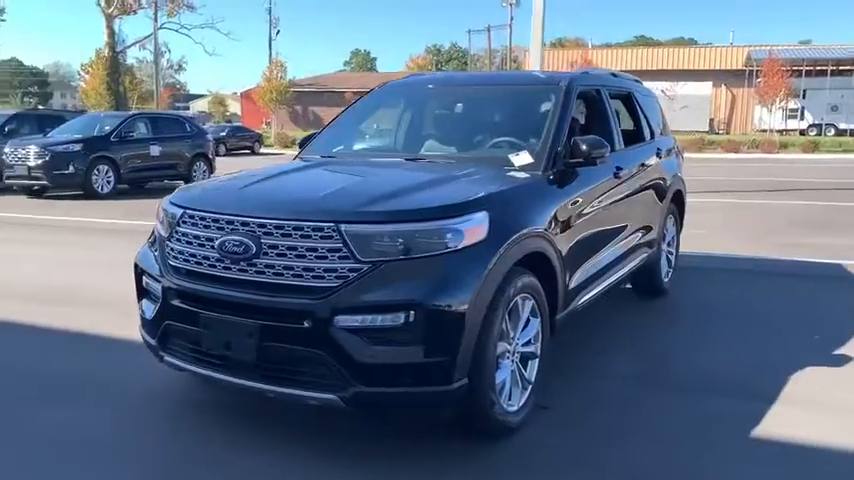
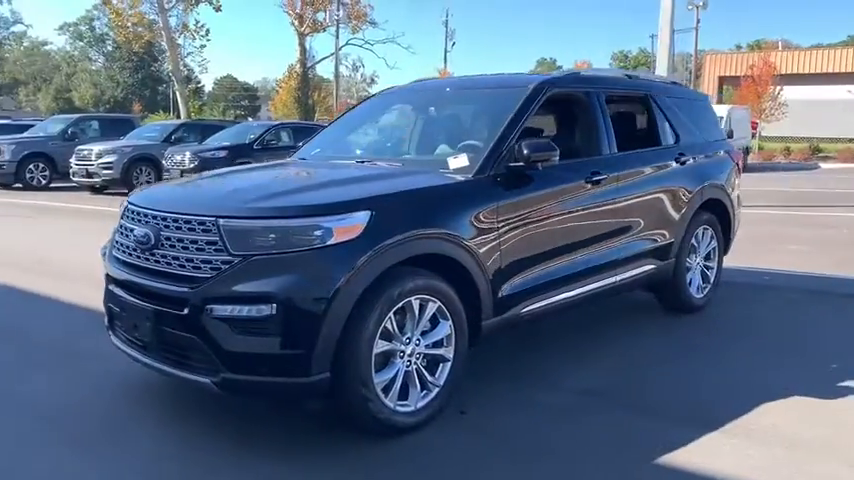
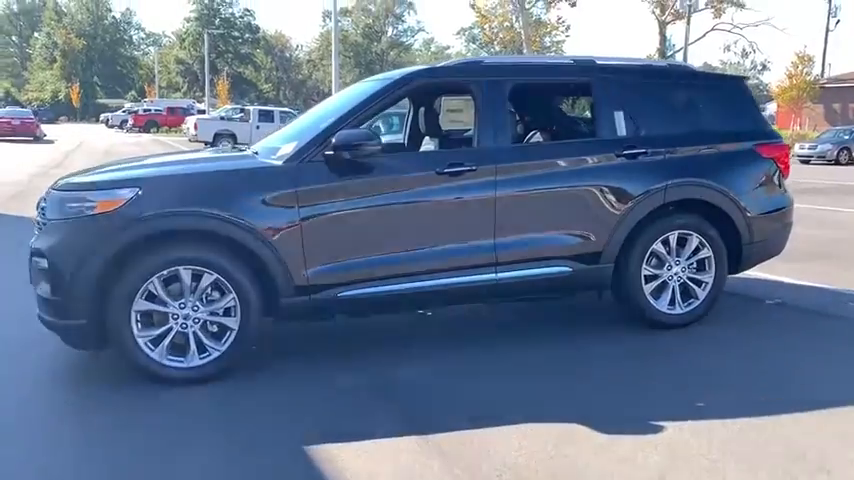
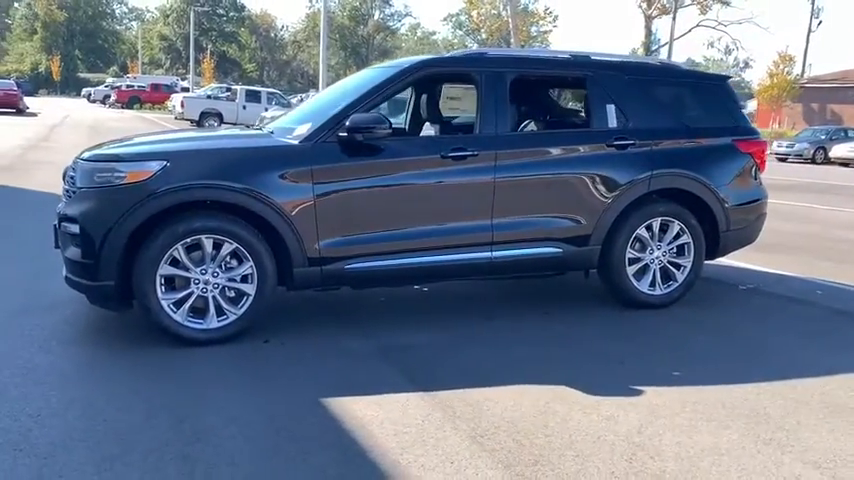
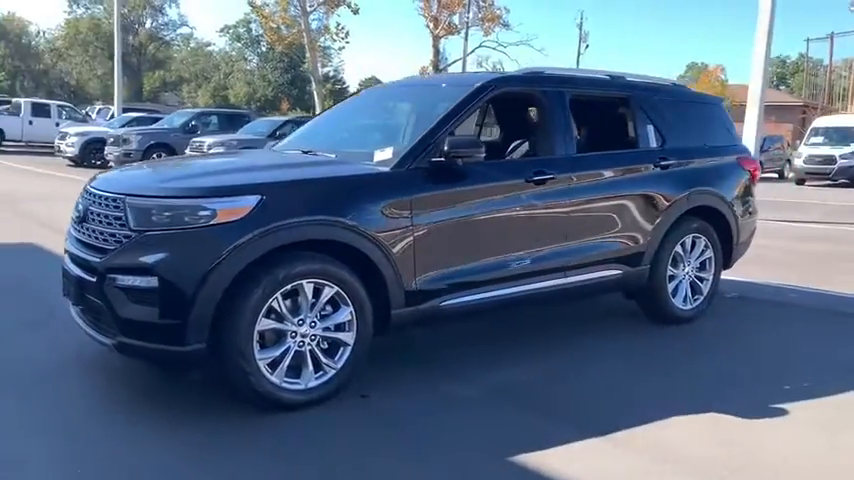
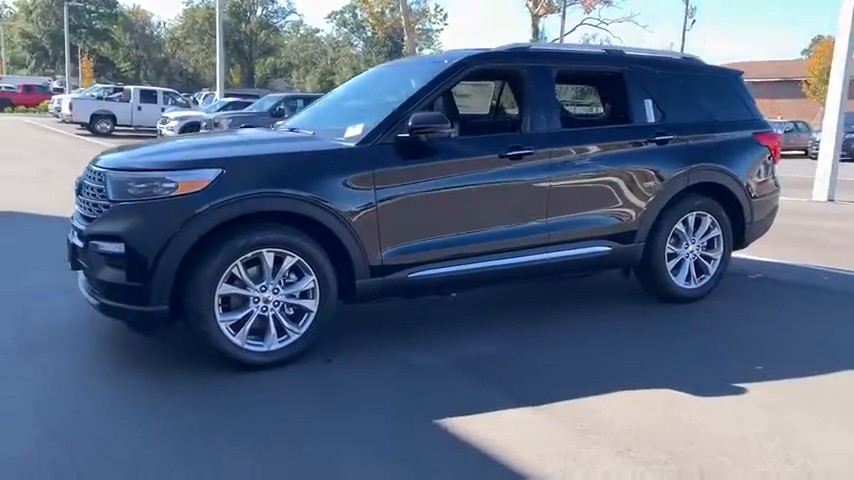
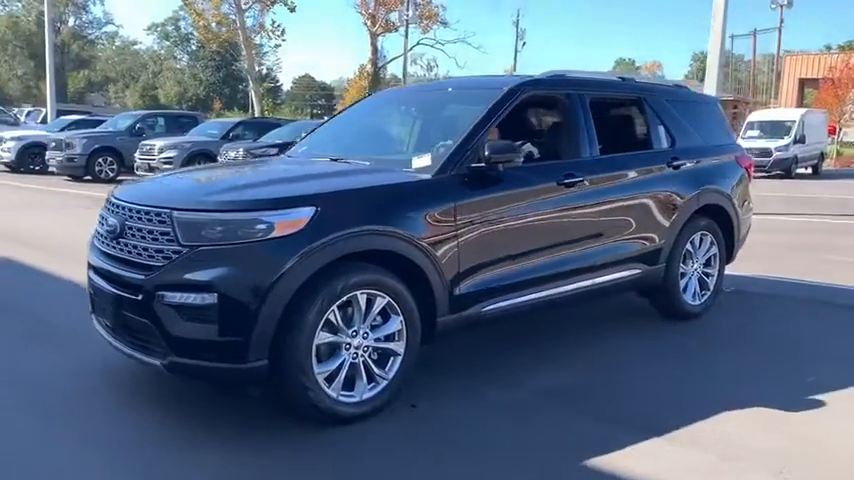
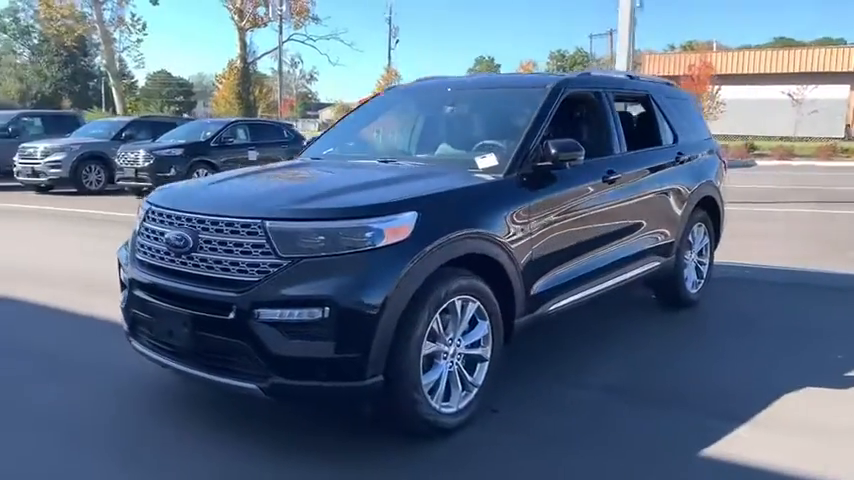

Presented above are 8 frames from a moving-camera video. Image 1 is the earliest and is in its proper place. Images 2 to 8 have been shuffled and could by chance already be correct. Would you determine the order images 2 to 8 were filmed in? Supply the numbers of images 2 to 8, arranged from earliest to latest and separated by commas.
8, 2, 7, 5, 6, 4, 3
